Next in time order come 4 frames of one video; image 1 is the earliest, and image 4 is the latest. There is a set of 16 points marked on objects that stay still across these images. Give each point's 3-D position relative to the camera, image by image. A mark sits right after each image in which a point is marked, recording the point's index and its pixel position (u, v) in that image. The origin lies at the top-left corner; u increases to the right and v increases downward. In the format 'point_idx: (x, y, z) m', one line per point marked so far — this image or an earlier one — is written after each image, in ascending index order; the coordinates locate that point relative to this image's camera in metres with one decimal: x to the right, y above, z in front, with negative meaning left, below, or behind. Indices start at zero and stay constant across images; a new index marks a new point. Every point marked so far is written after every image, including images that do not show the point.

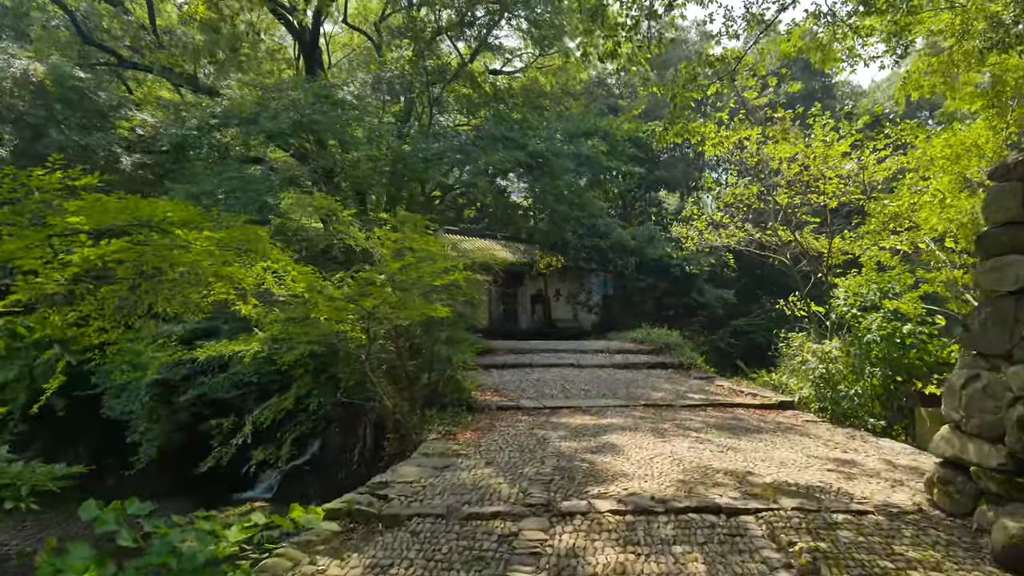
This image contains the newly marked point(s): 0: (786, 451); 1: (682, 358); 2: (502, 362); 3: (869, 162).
0: (+2.0, -1.2, +4.6) m
1: (+2.7, -1.1, +9.8) m
2: (-0.2, -1.1, +9.2) m
3: (+4.3, +1.5, +7.4) m
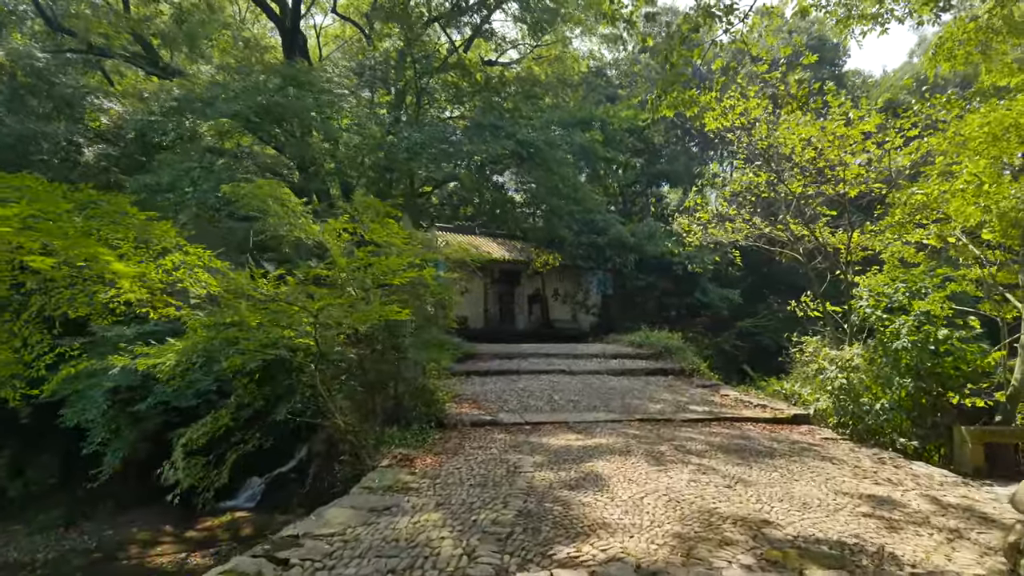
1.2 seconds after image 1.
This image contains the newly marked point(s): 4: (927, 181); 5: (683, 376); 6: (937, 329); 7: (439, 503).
0: (+1.8, -1.2, +3.8) m
1: (+2.5, -1.1, +9.0) m
2: (-0.4, -1.1, +8.4) m
3: (+4.0, +1.5, +6.6) m
4: (+4.3, +1.1, +6.5) m
5: (+2.3, -1.2, +8.6) m
6: (+3.7, -0.4, +5.4) m
7: (-0.4, -1.2, +3.4) m
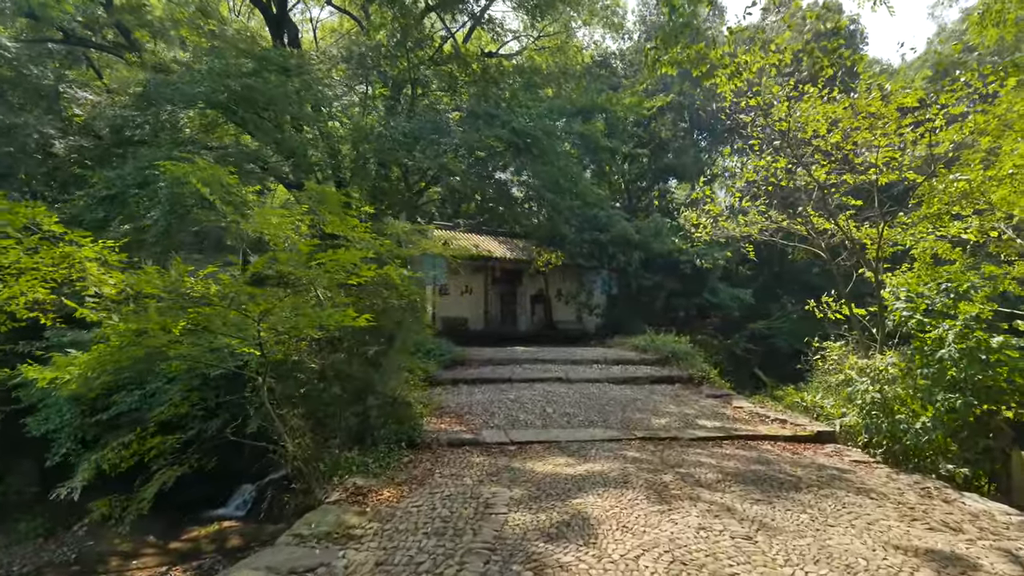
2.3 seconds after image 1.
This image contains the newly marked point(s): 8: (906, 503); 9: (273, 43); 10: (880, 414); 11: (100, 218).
0: (+1.6, -1.2, +3.0) m
1: (+2.4, -1.1, +8.2) m
2: (-0.5, -1.1, +7.6) m
3: (+3.9, +1.5, +5.8) m
4: (+4.2, +1.1, +5.8) m
5: (+2.2, -1.2, +7.8) m
6: (+3.5, -0.3, +4.6) m
7: (-0.6, -1.2, +2.6) m
8: (+2.4, -1.3, +3.8) m
9: (-4.9, +4.9, +12.7) m
10: (+3.1, -1.1, +5.2) m
11: (-5.5, +0.9, +8.3) m
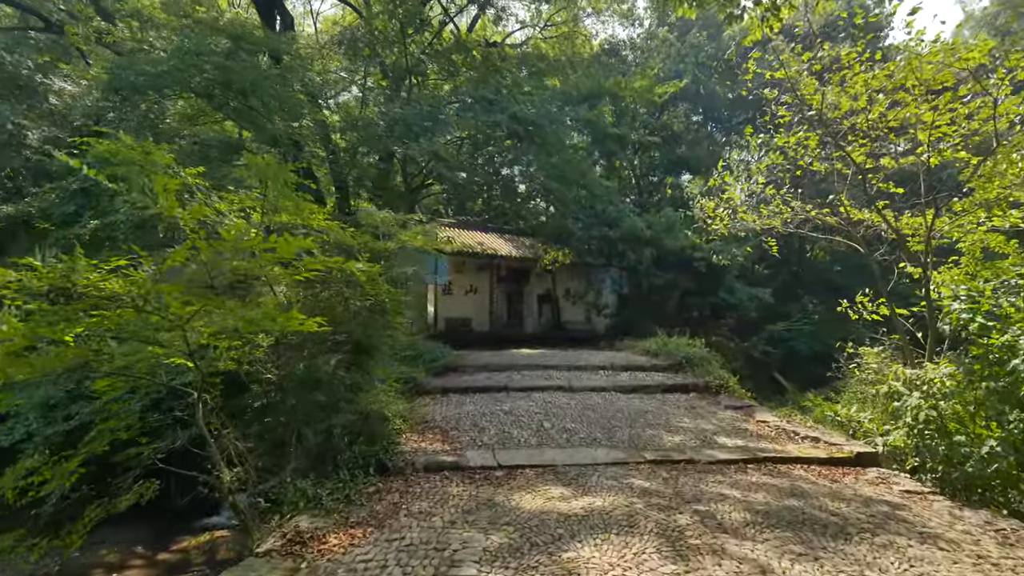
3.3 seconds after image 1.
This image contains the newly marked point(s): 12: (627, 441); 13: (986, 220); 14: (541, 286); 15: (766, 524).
0: (+1.5, -1.2, +2.3) m
1: (+2.4, -1.1, +7.4) m
2: (-0.5, -1.1, +6.9) m
3: (+3.8, +1.5, +5.0) m
4: (+4.1, +1.1, +4.9) m
5: (+2.2, -1.2, +7.0) m
6: (+3.4, -0.3, +3.8) m
7: (-0.7, -1.2, +1.9) m
8: (+2.3, -1.3, +3.0) m
9: (-4.8, +5.0, +12.0) m
10: (+3.0, -1.0, +4.4) m
11: (-5.5, +0.9, +7.7) m
12: (+1.0, -1.3, +5.1) m
13: (+4.0, +0.6, +5.3) m
14: (+0.7, 0.0, +16.7) m
15: (+1.3, -1.2, +3.3) m
